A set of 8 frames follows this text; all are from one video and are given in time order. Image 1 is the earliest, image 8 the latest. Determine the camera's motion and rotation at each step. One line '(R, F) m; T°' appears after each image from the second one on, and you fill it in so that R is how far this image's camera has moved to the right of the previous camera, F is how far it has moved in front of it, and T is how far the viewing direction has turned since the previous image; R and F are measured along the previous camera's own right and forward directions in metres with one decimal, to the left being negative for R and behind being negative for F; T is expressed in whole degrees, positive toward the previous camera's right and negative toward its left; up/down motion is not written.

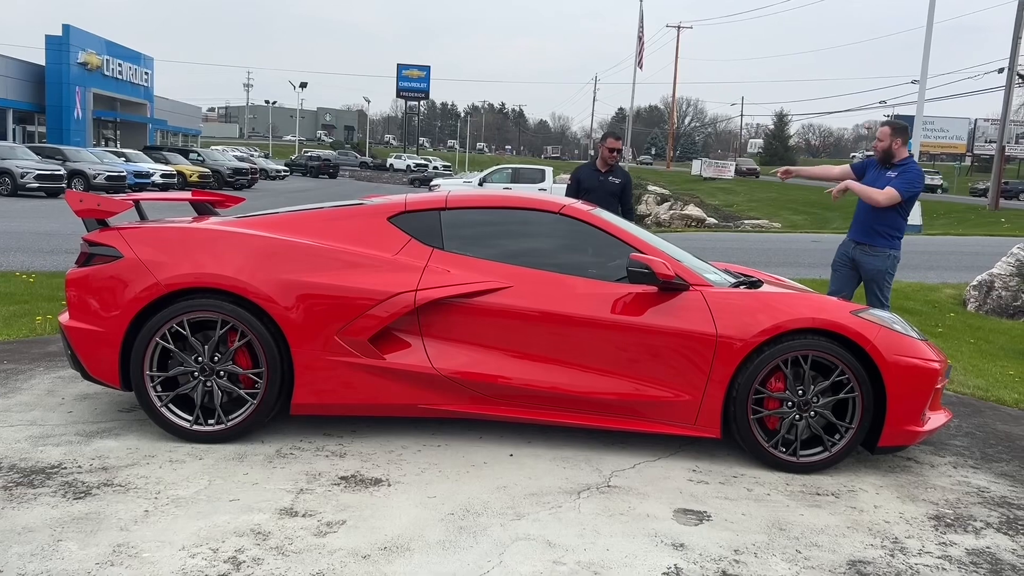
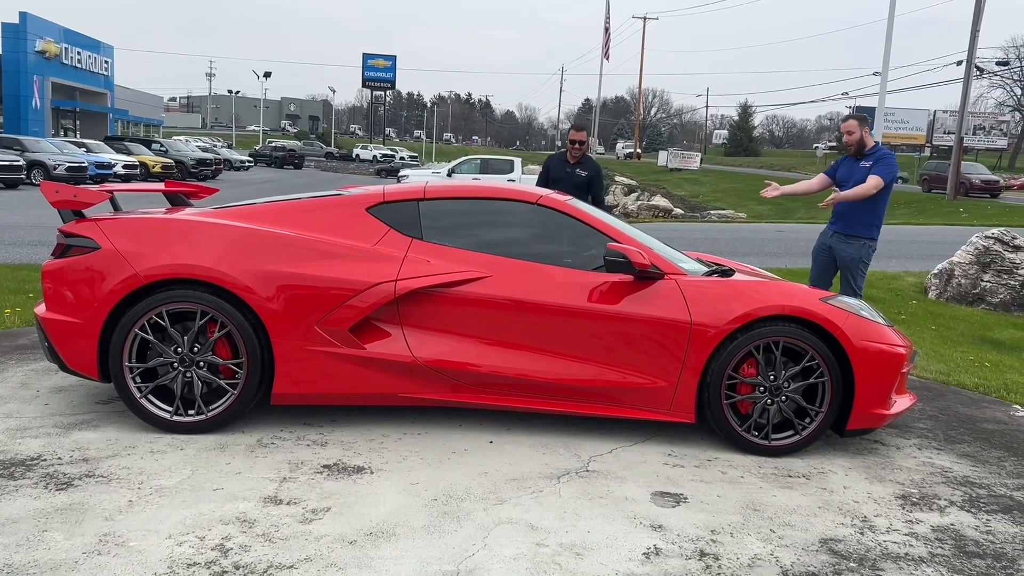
(-0.1, -0.1) m; +2°
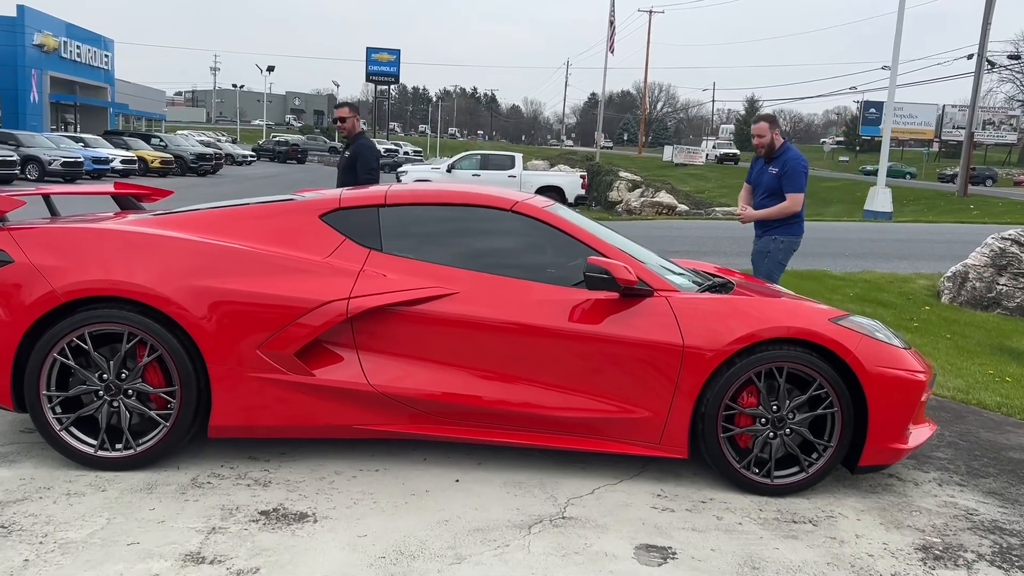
(+0.1, +0.4) m; 0°
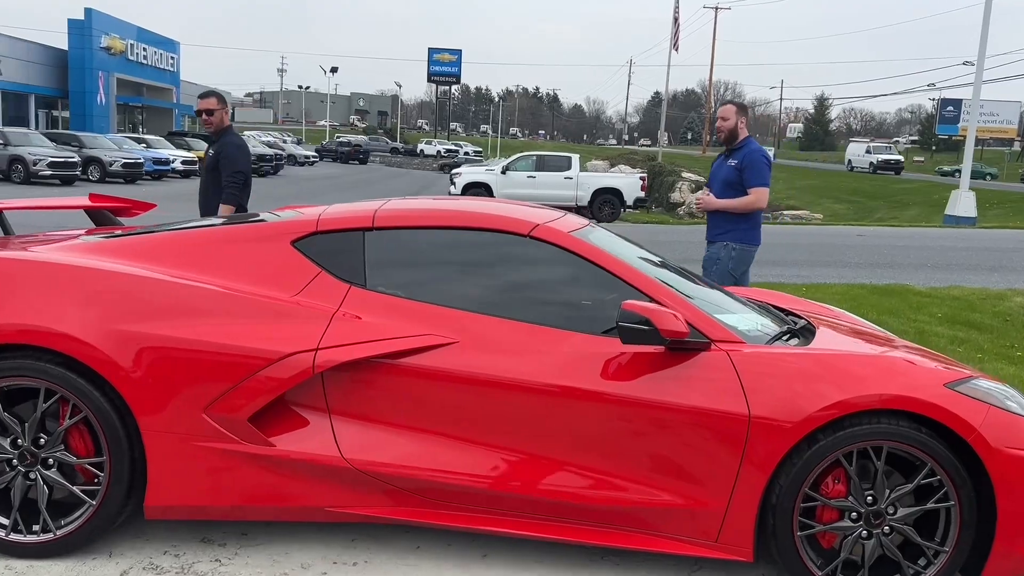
(+0.1, +0.8) m; -4°
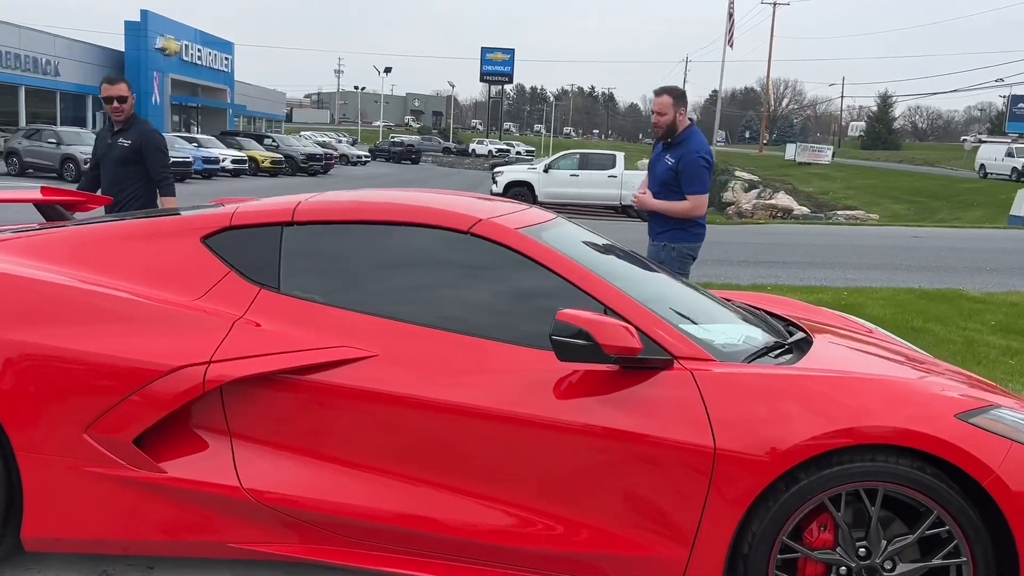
(+0.3, +0.4) m; -4°
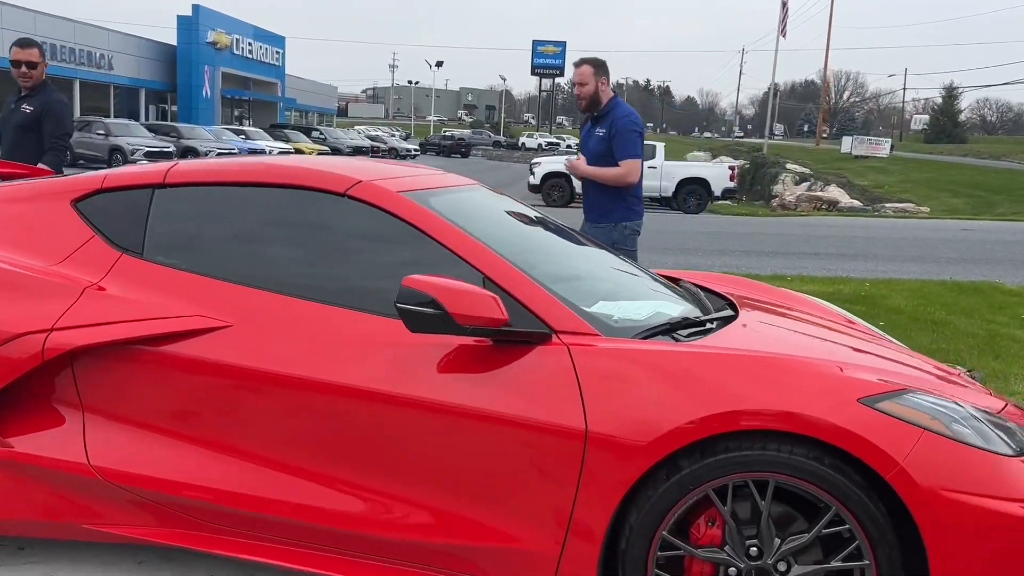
(+0.5, +0.2) m; -4°
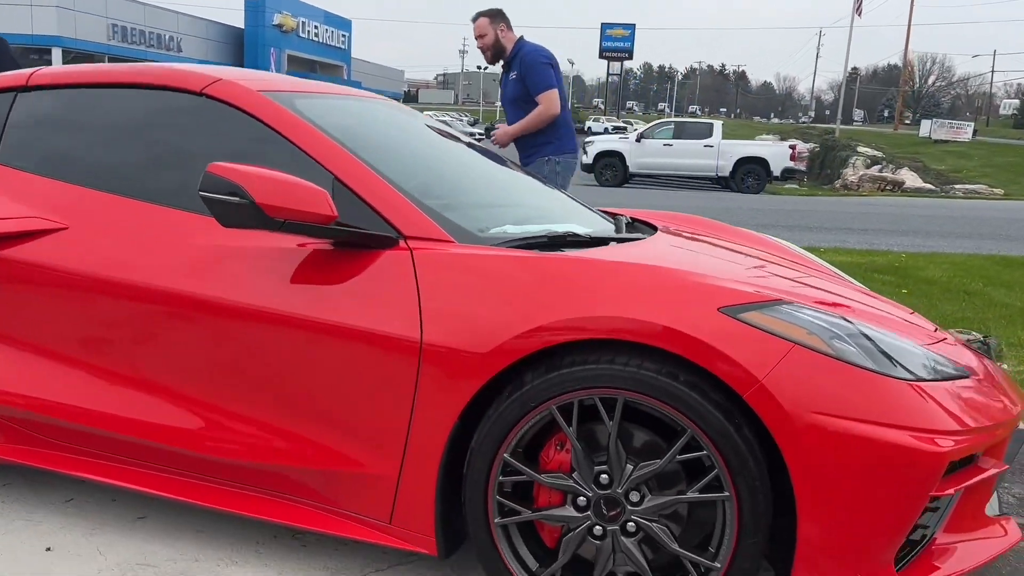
(+0.5, +0.2) m; -5°
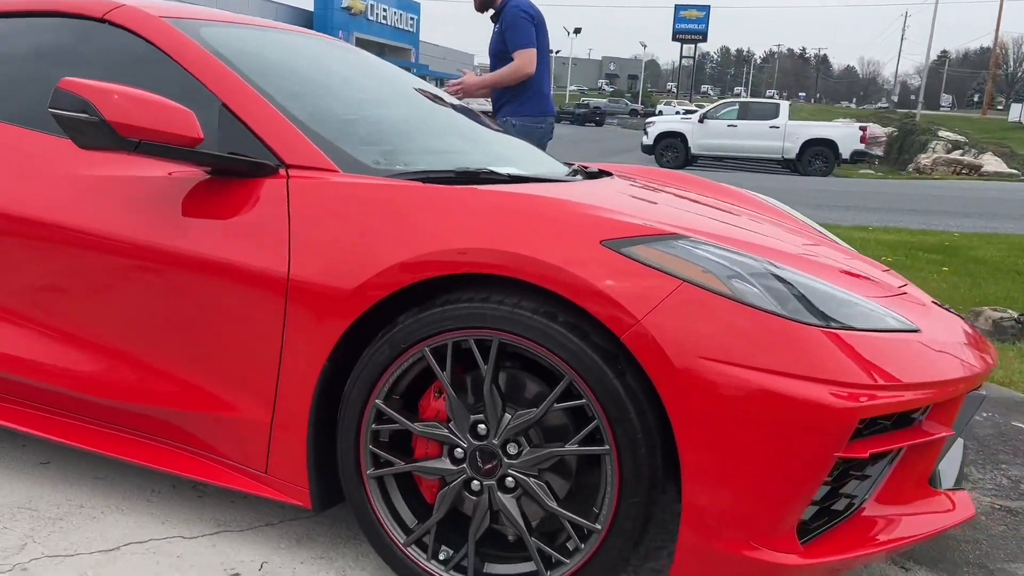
(+0.4, +0.2) m; -5°
